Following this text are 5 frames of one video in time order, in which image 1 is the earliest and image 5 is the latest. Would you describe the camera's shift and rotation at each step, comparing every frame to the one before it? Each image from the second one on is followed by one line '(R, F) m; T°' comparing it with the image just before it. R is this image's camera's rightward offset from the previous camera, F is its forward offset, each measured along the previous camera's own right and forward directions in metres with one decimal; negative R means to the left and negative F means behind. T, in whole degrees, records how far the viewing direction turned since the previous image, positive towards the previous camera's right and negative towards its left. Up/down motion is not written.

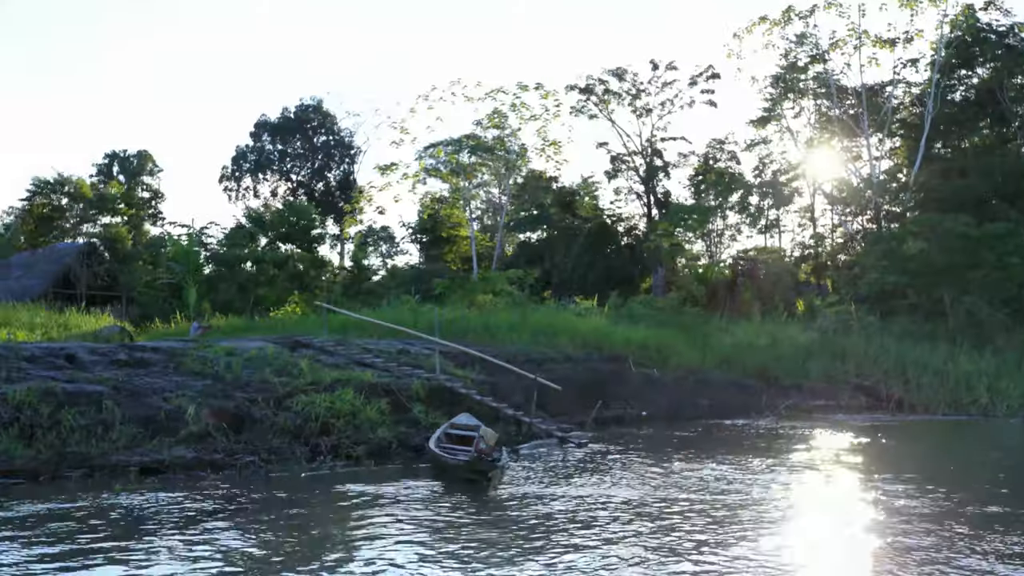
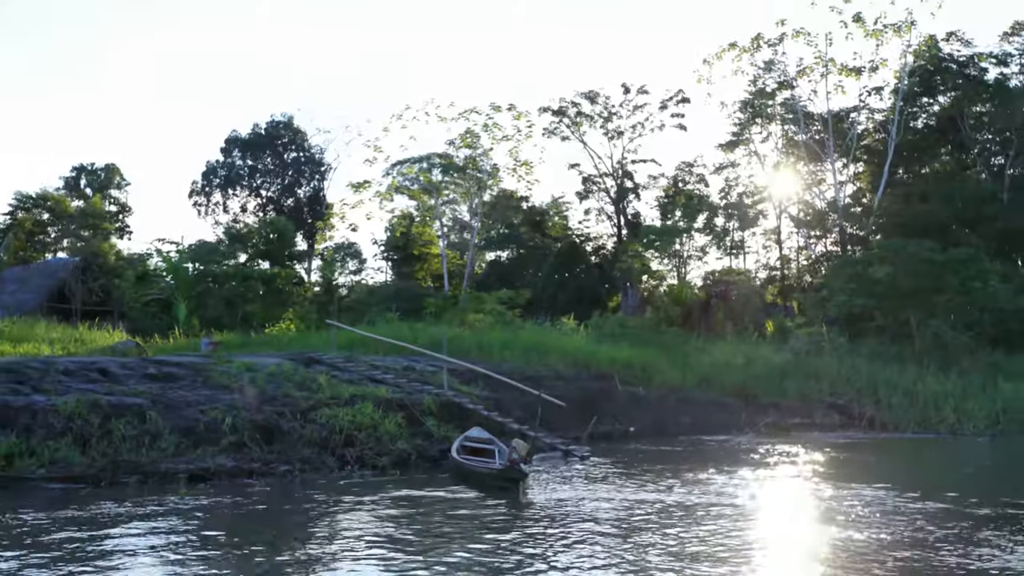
(-0.6, -0.8) m; +2°
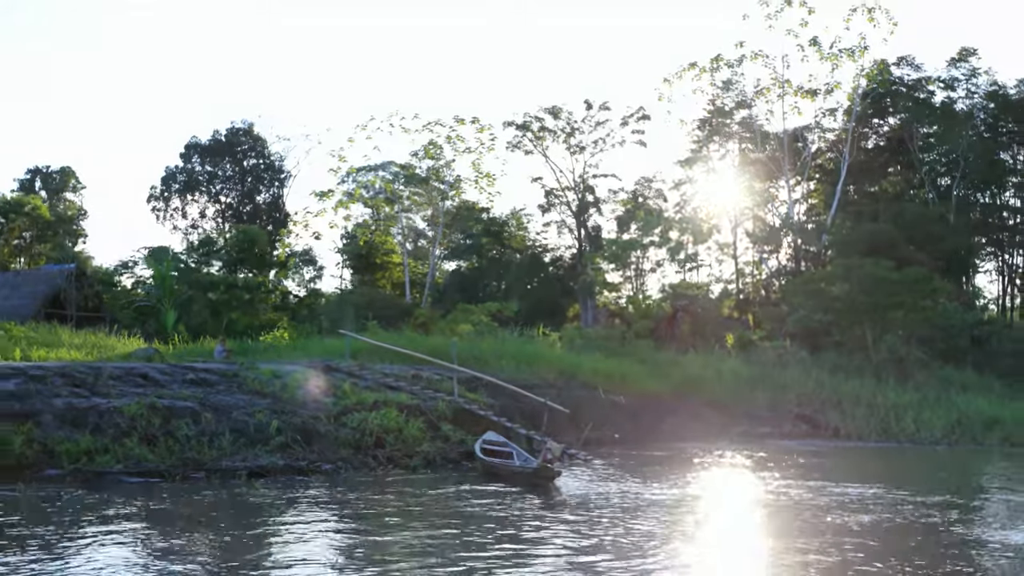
(-0.9, -1.1) m; +3°
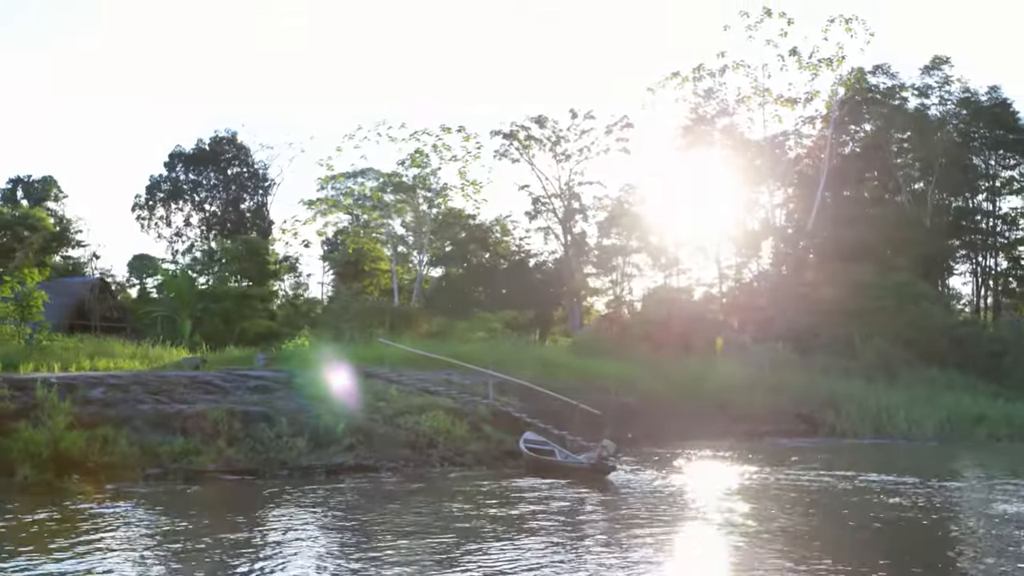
(-0.9, -1.2) m; +1°
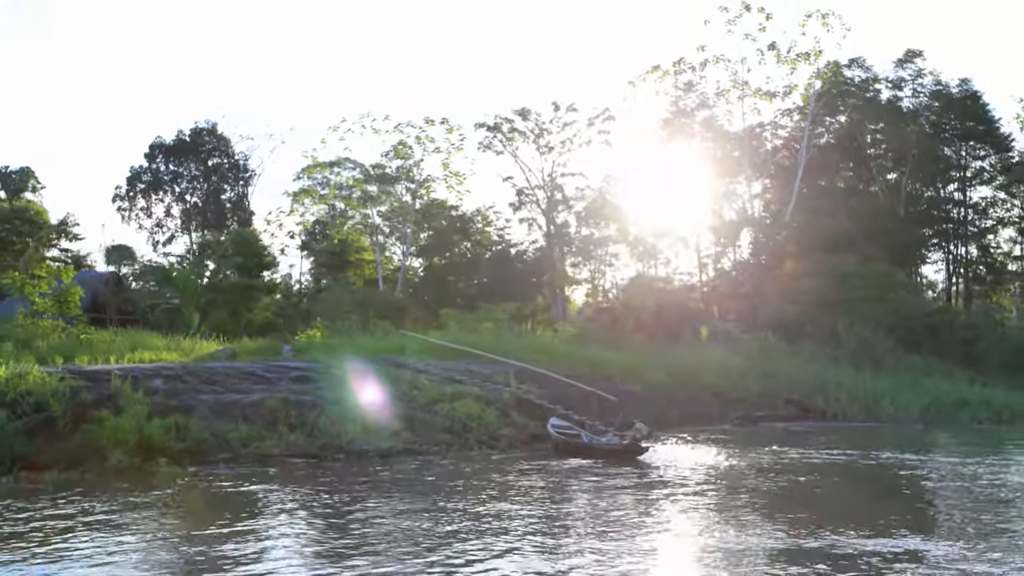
(-0.8, -1.0) m; +1°
